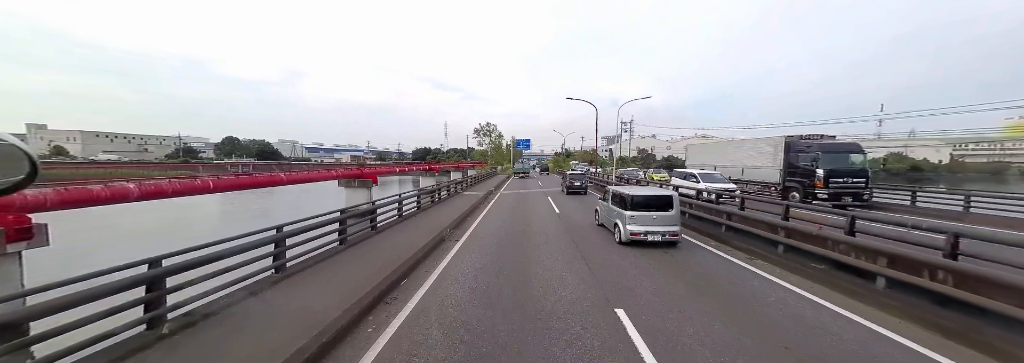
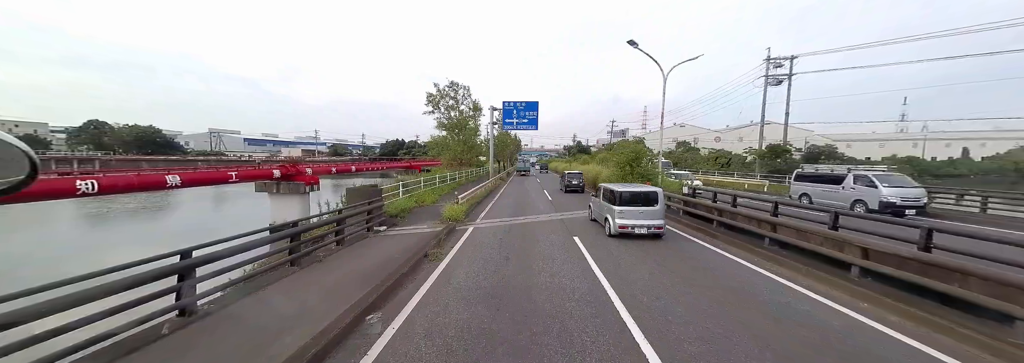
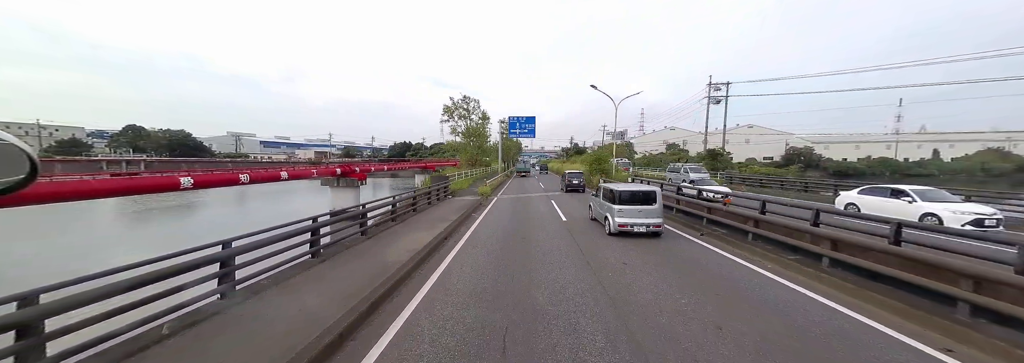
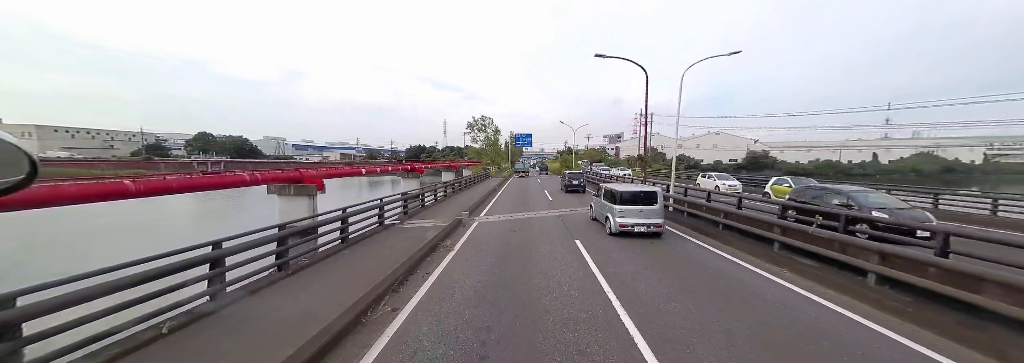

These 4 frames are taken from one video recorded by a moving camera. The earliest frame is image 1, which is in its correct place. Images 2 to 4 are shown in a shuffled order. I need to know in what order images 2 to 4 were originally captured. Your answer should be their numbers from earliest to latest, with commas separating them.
4, 3, 2
